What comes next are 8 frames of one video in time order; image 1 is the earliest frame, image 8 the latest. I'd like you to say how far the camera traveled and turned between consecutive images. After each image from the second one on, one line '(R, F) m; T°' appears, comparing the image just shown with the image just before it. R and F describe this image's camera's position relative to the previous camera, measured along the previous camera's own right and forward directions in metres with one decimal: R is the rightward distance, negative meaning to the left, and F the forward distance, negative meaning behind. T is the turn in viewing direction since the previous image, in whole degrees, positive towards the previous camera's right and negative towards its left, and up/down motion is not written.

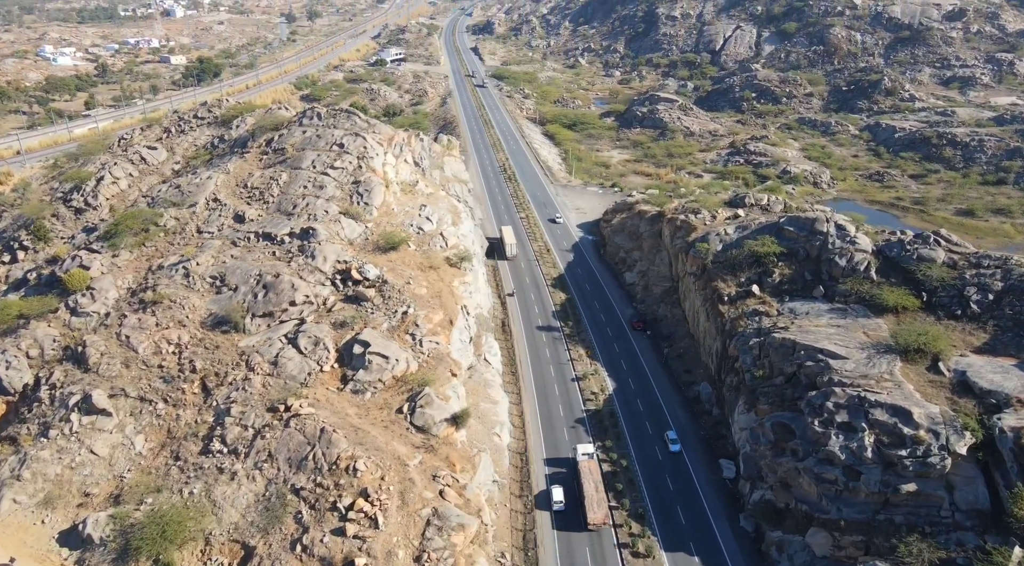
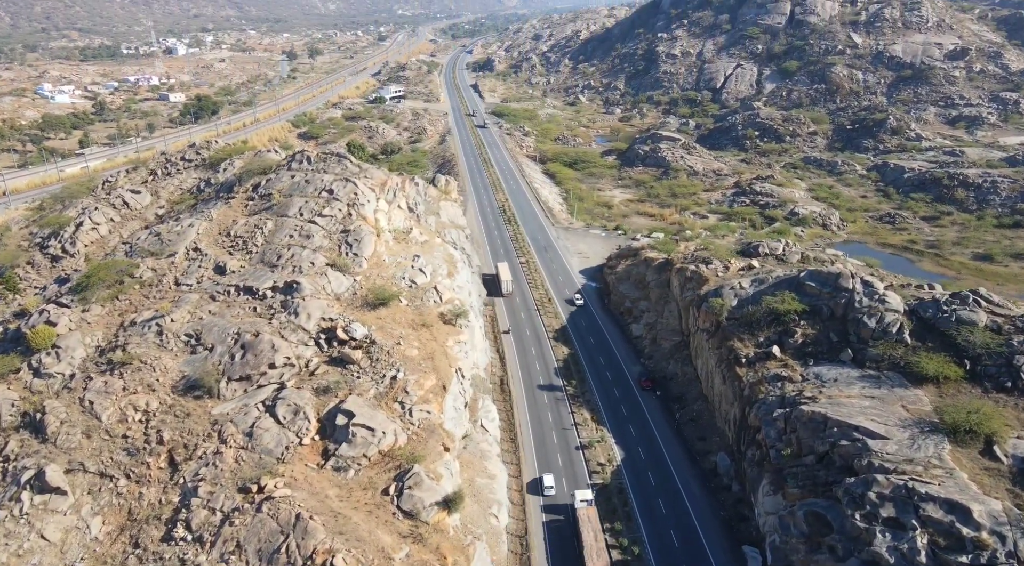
(0.0, +2.6) m; 0°
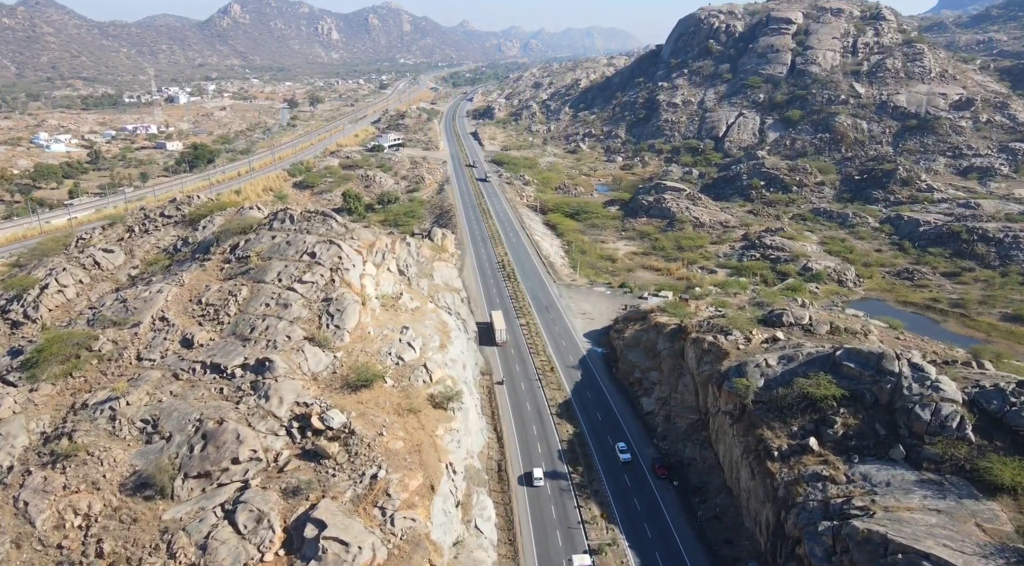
(+0.1, +3.6) m; 0°
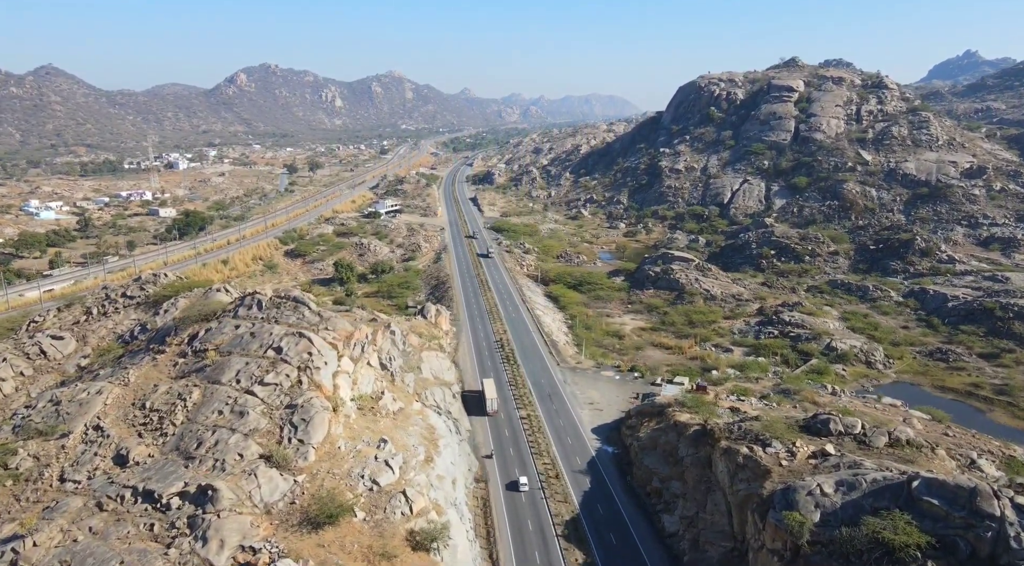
(+0.1, +5.1) m; 0°
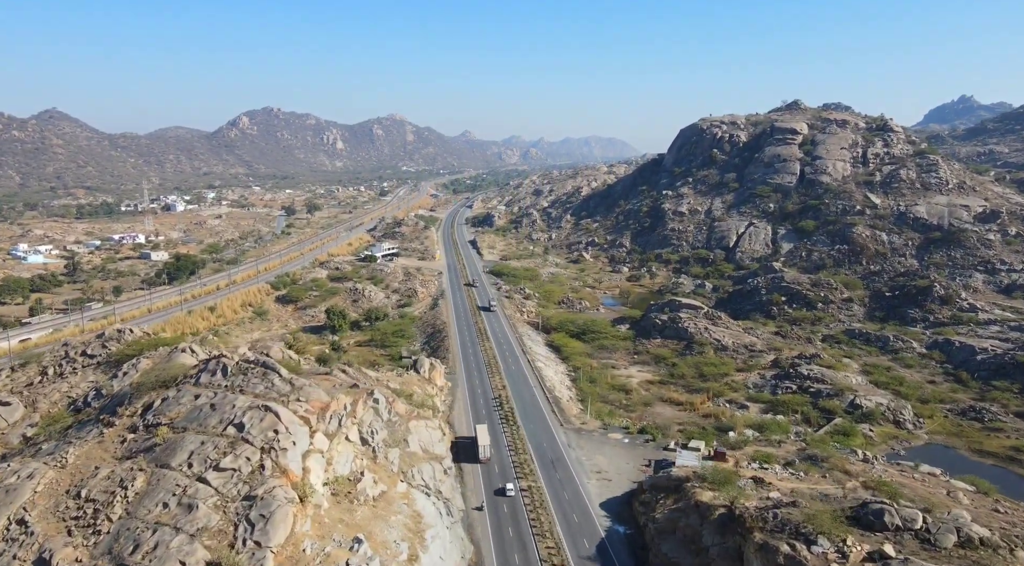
(0.0, +4.2) m; 0°
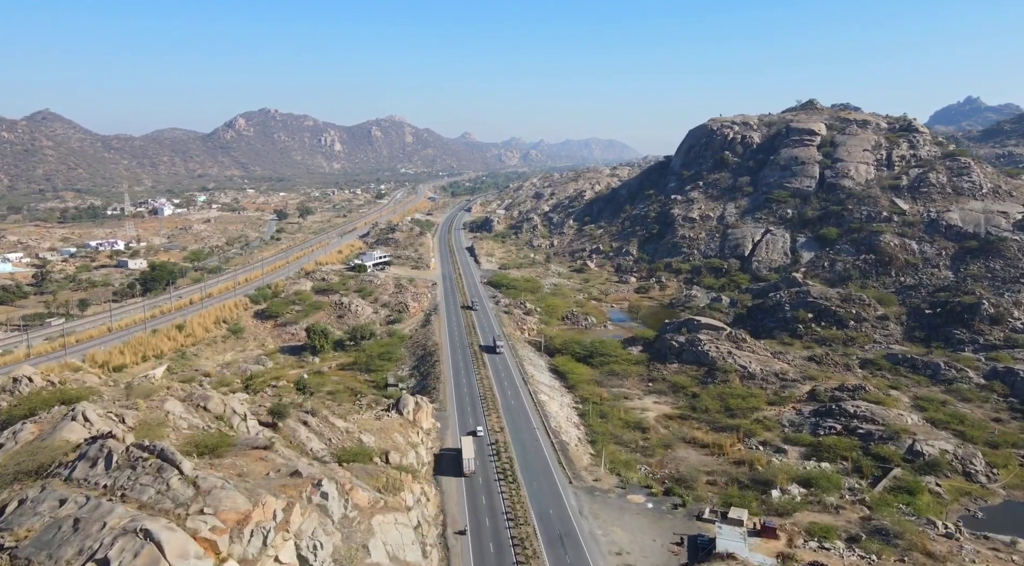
(0.0, +9.0) m; 0°
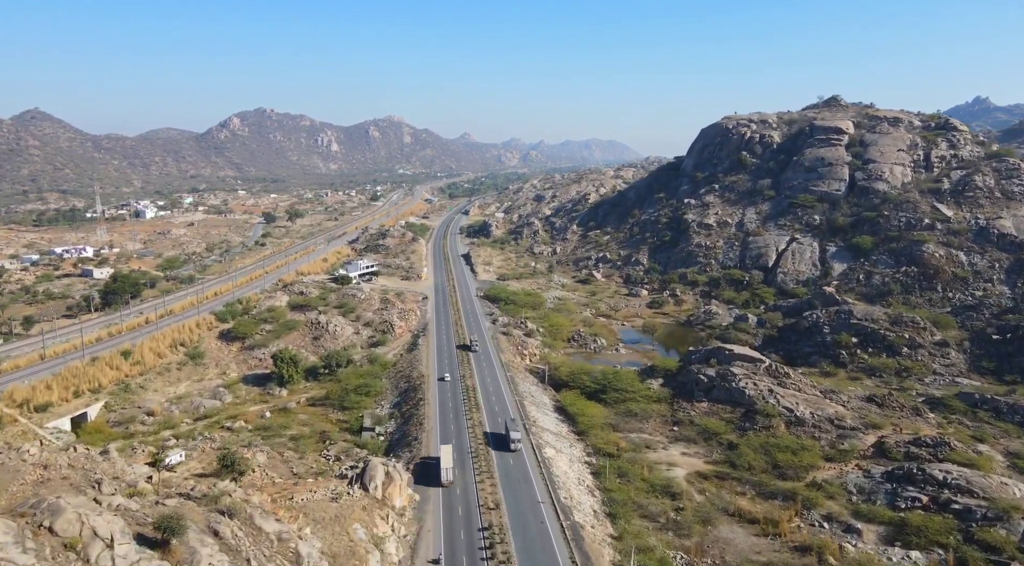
(+0.1, +11.8) m; 0°
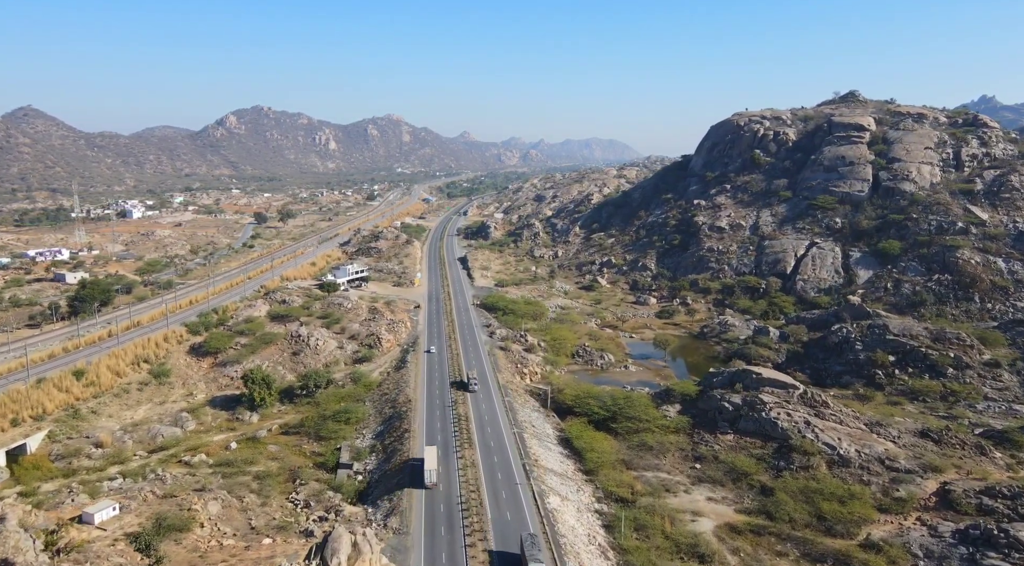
(+0.1, +7.9) m; 0°
